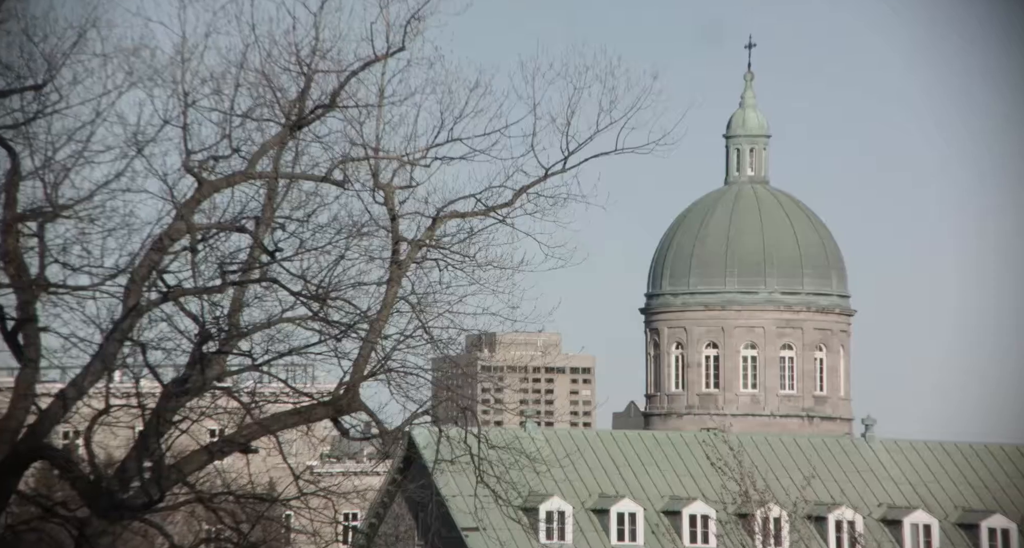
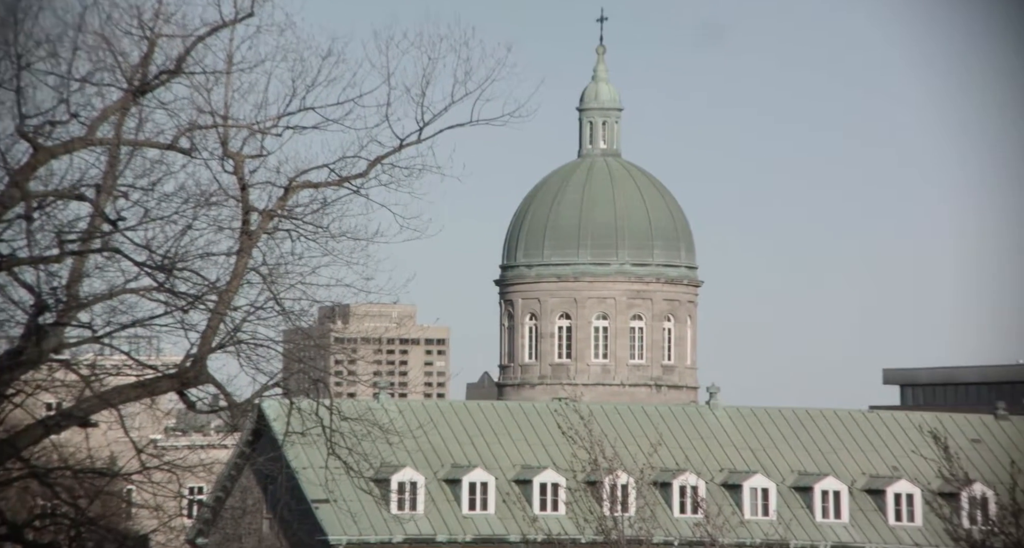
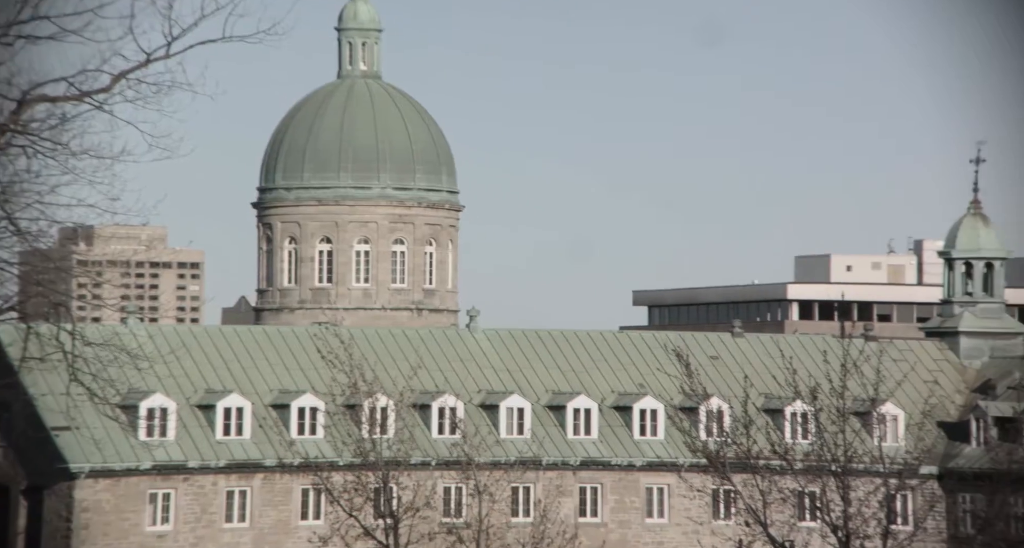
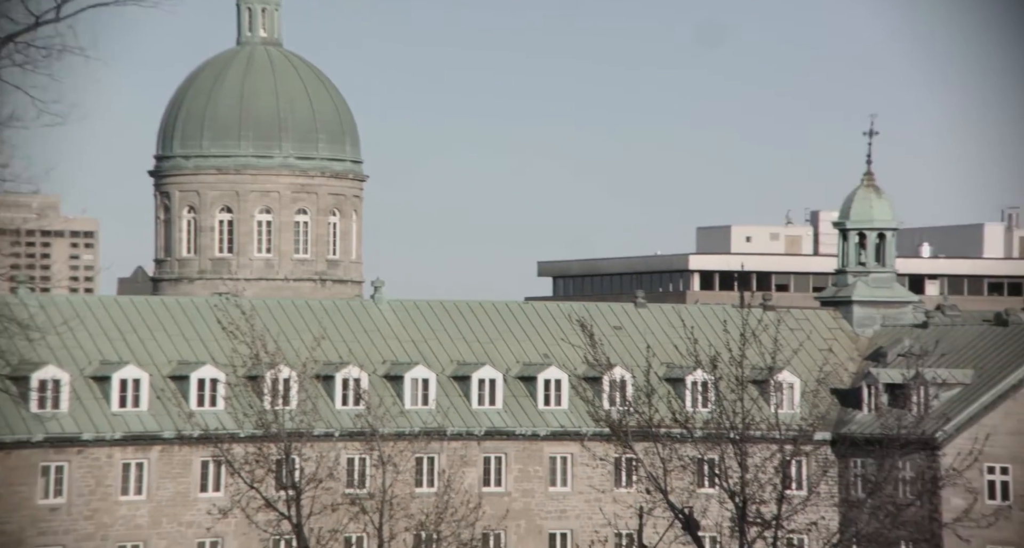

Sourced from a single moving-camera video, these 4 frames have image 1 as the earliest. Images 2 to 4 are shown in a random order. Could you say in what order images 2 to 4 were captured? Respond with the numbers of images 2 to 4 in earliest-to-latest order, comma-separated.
2, 3, 4
